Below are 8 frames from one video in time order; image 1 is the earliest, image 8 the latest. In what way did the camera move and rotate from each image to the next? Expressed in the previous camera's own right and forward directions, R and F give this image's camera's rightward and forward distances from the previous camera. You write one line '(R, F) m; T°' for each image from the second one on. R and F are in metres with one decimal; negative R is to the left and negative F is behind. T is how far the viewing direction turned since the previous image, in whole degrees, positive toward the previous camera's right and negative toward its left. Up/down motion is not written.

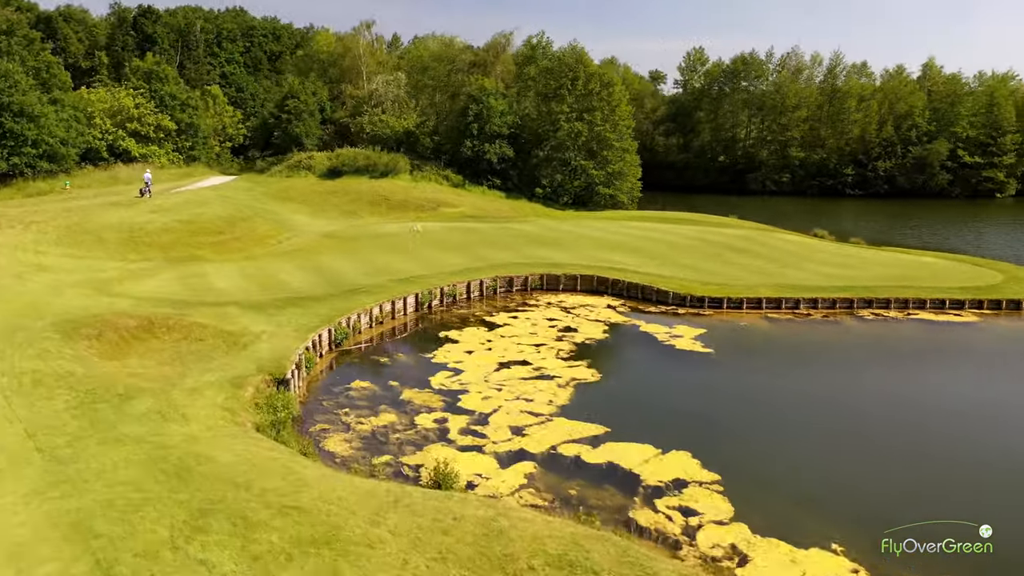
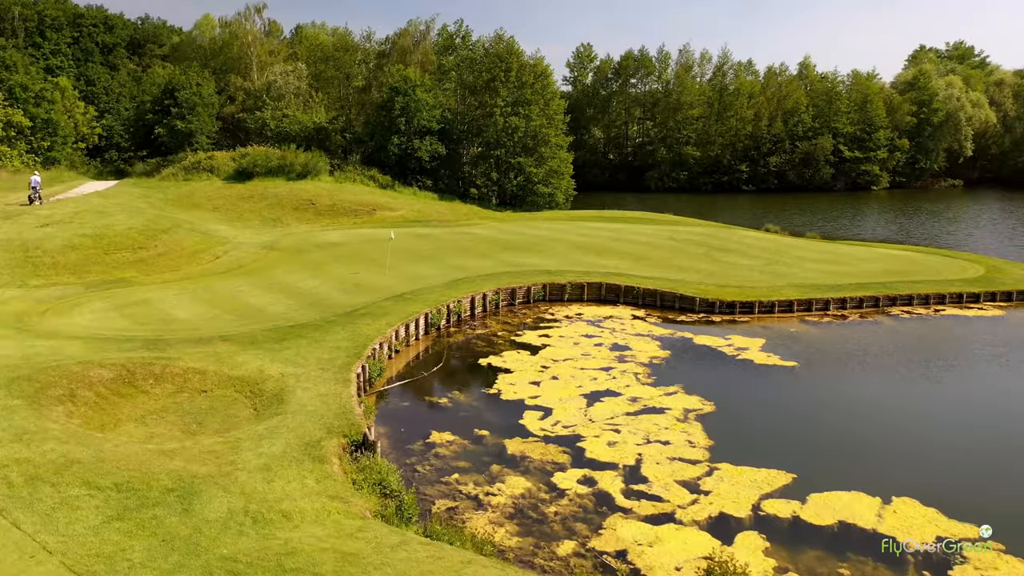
(-6.5, +5.3) m; +11°
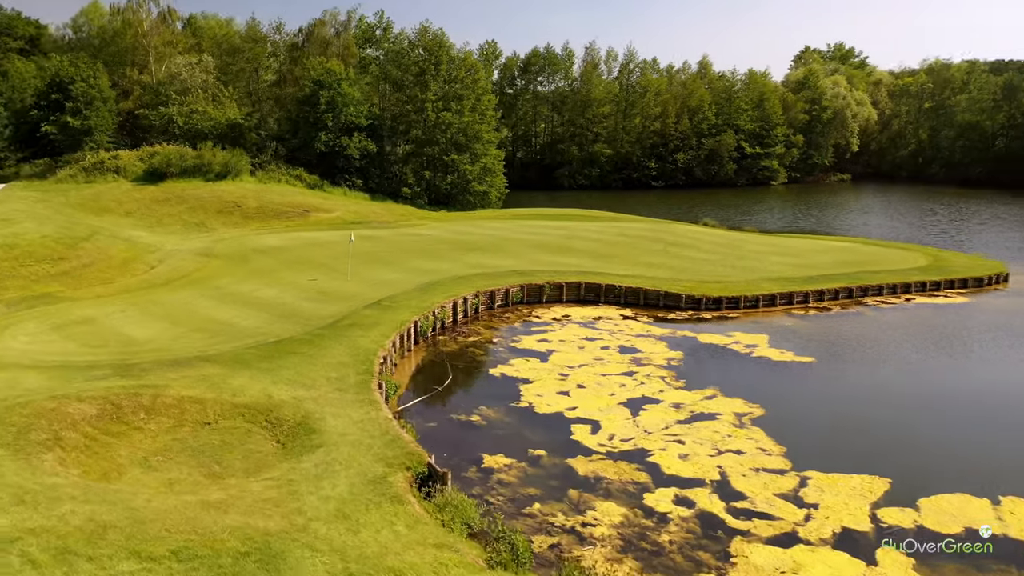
(-3.6, +2.2) m; +8°
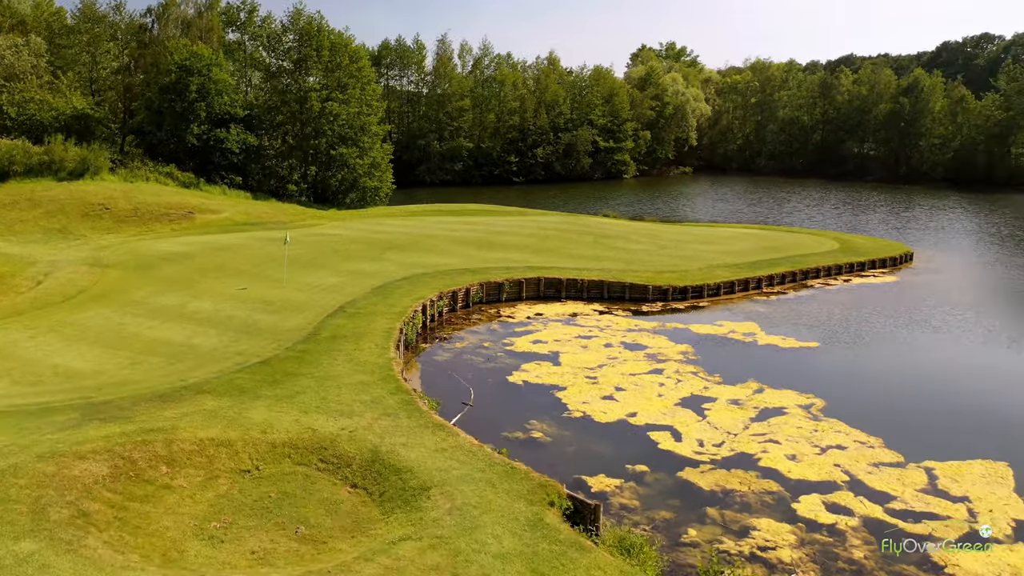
(-4.9, +3.0) m; +13°
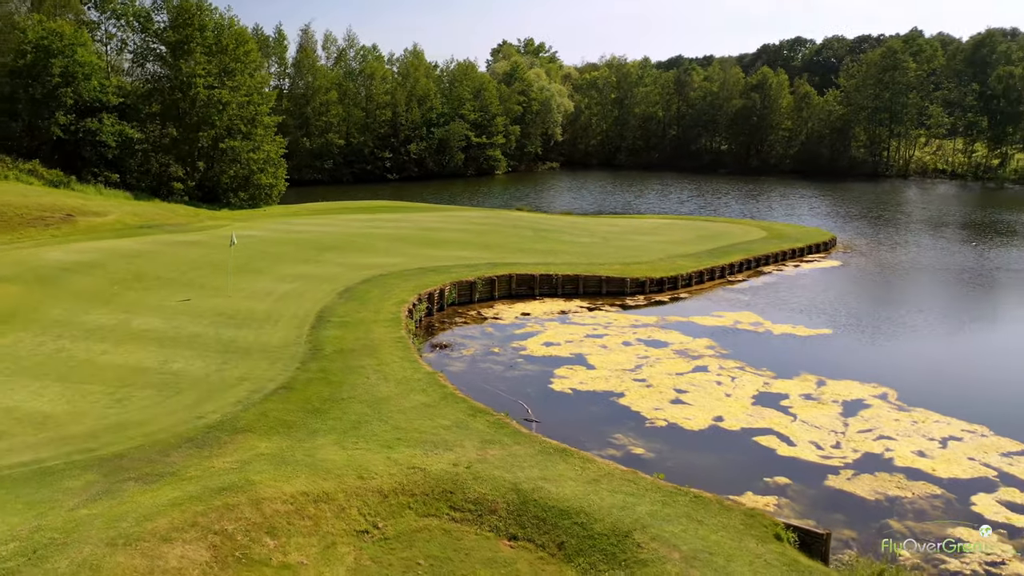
(-4.4, +2.9) m; +11°
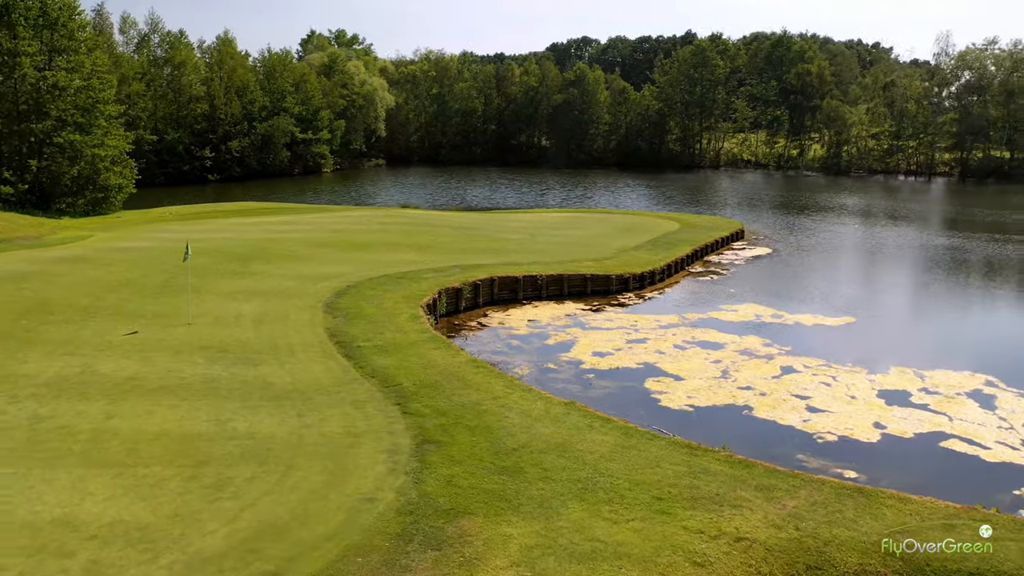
(-5.8, +3.8) m; +15°
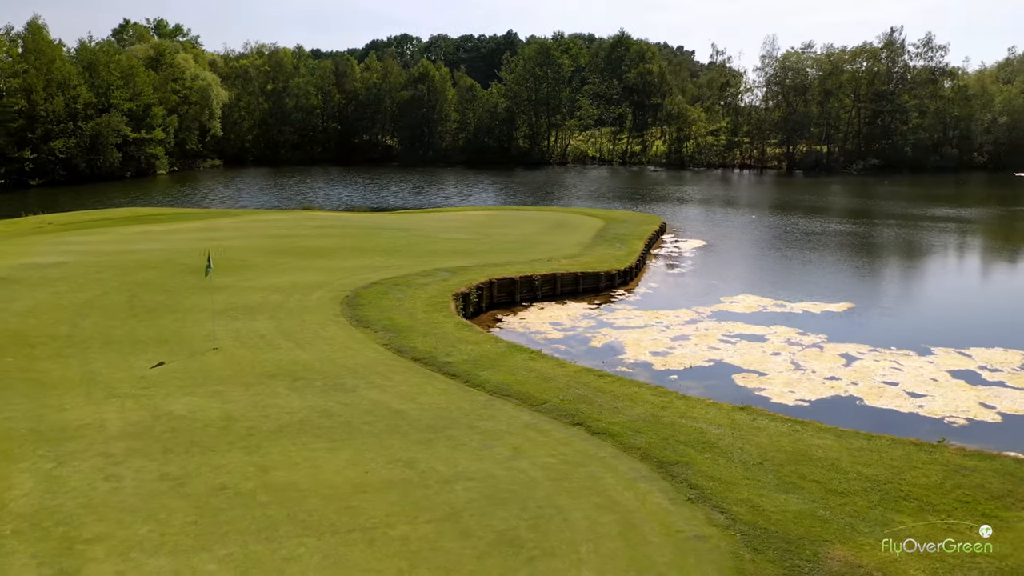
(-5.2, +1.8) m; +13°
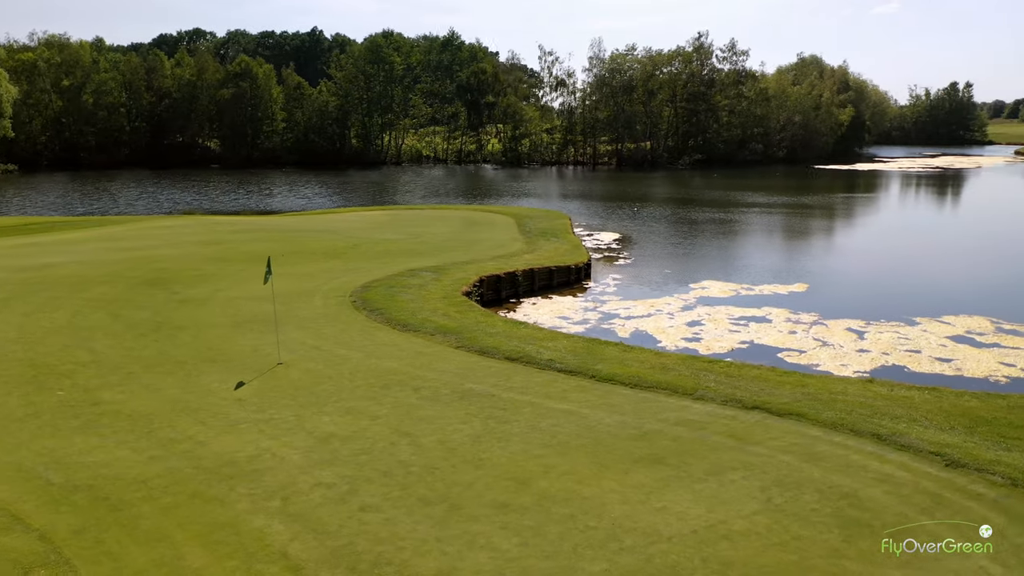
(-5.2, +1.0) m; +14°
